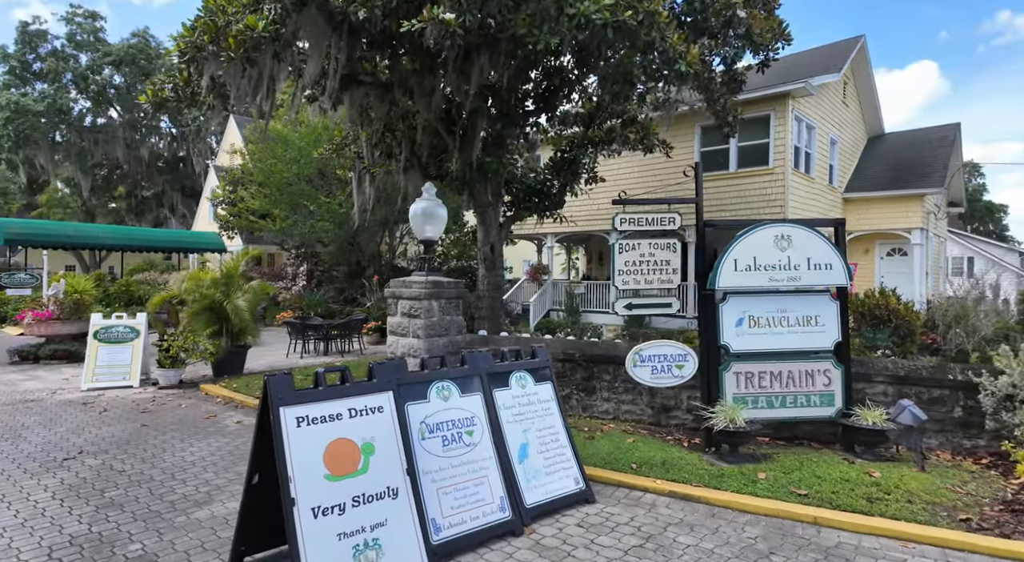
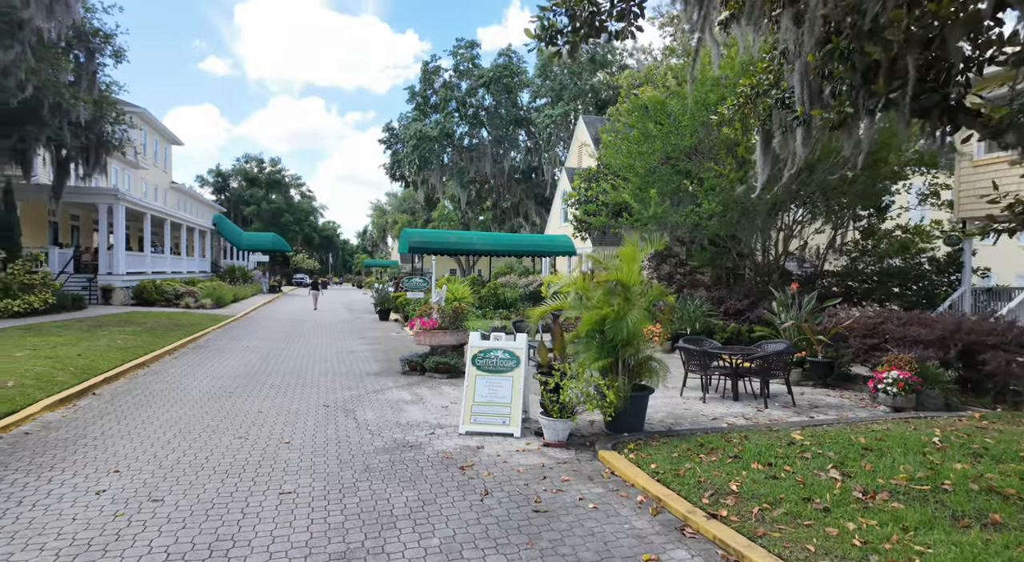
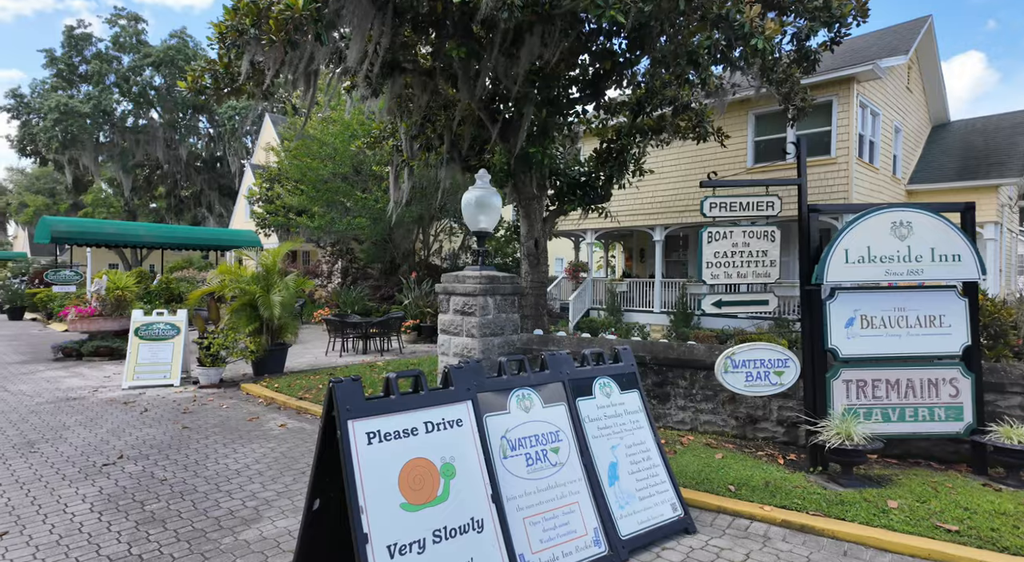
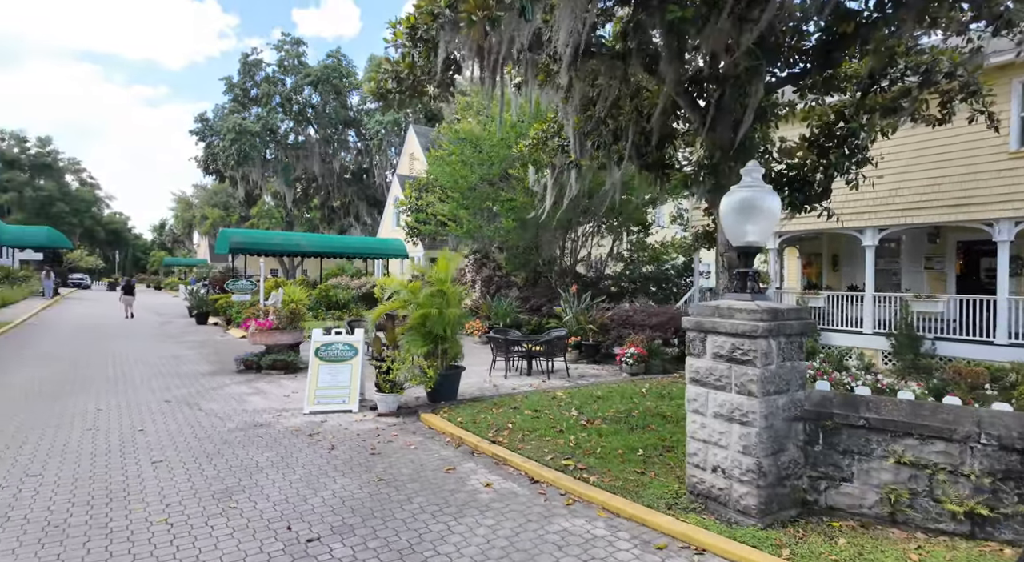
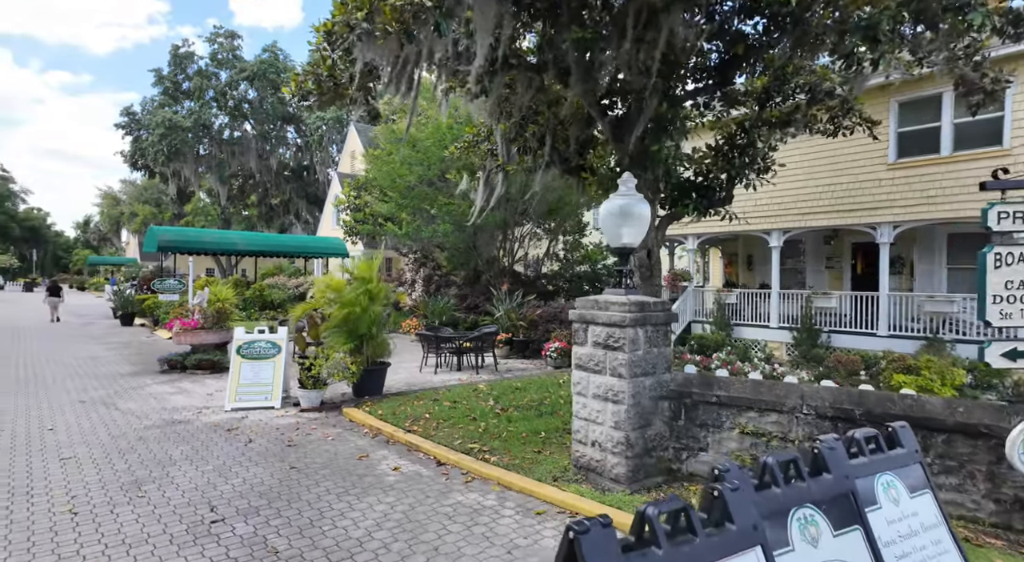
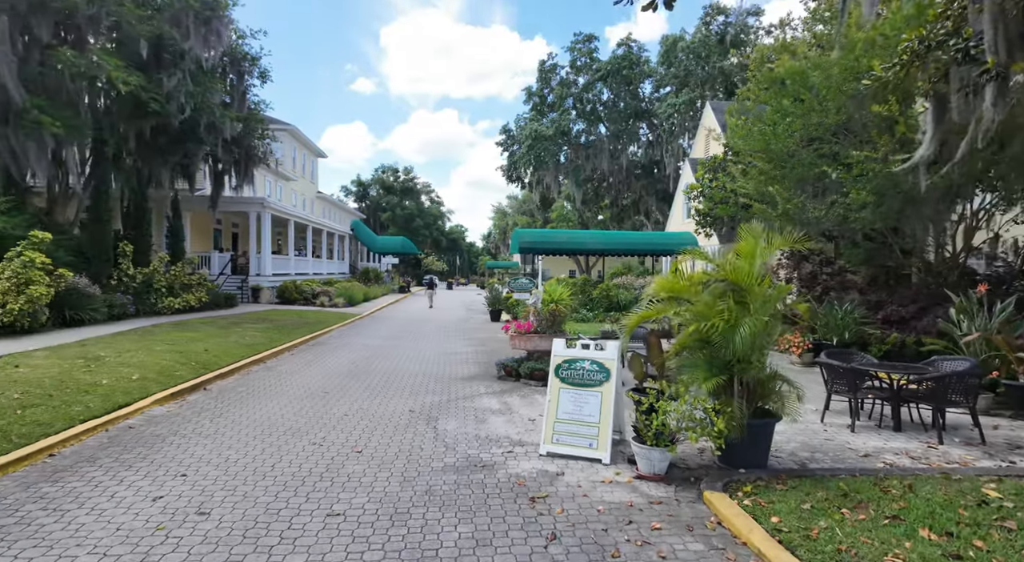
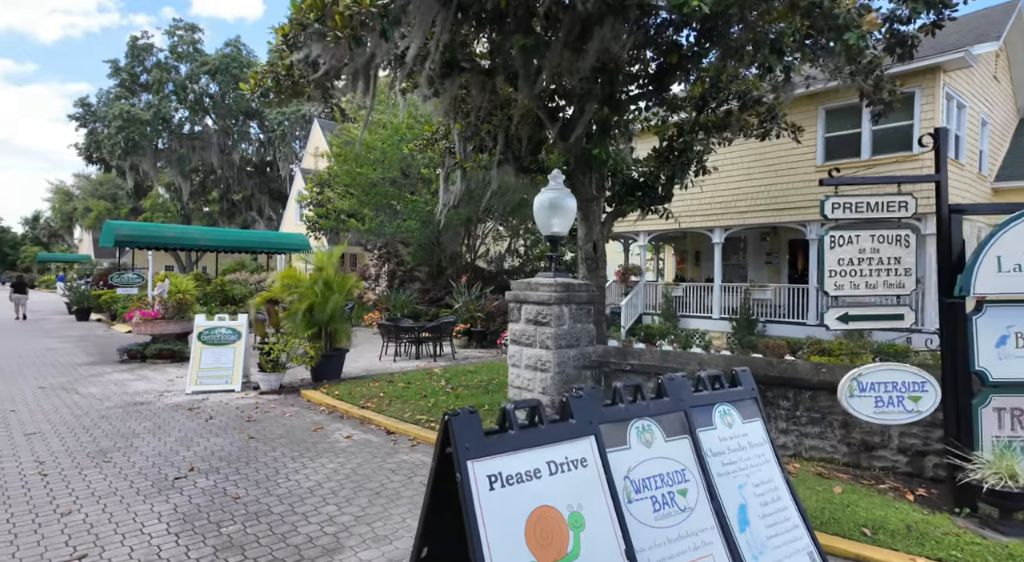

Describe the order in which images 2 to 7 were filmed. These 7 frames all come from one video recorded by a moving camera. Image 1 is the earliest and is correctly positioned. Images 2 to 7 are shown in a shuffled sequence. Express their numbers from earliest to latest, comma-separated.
3, 7, 5, 4, 2, 6
